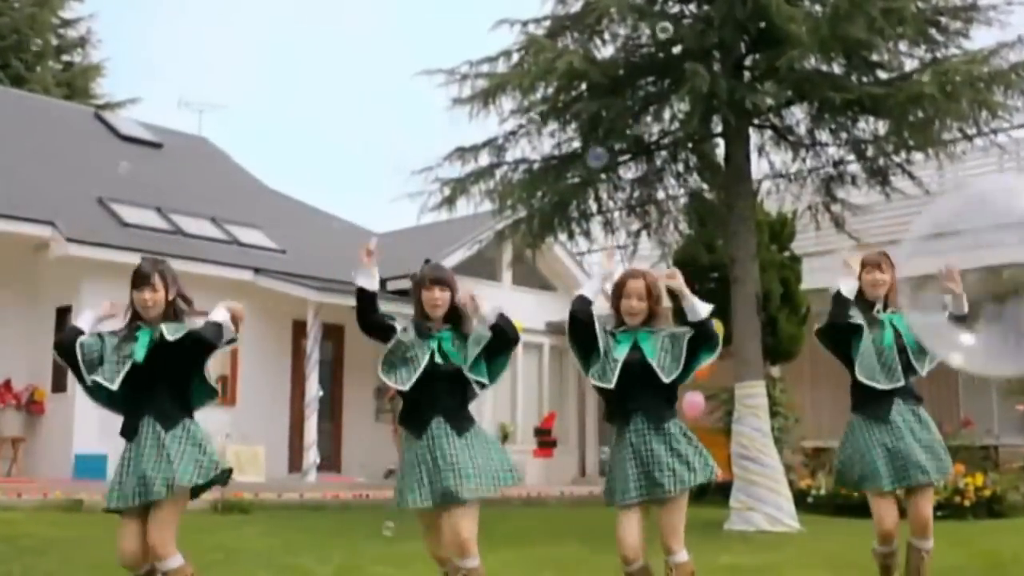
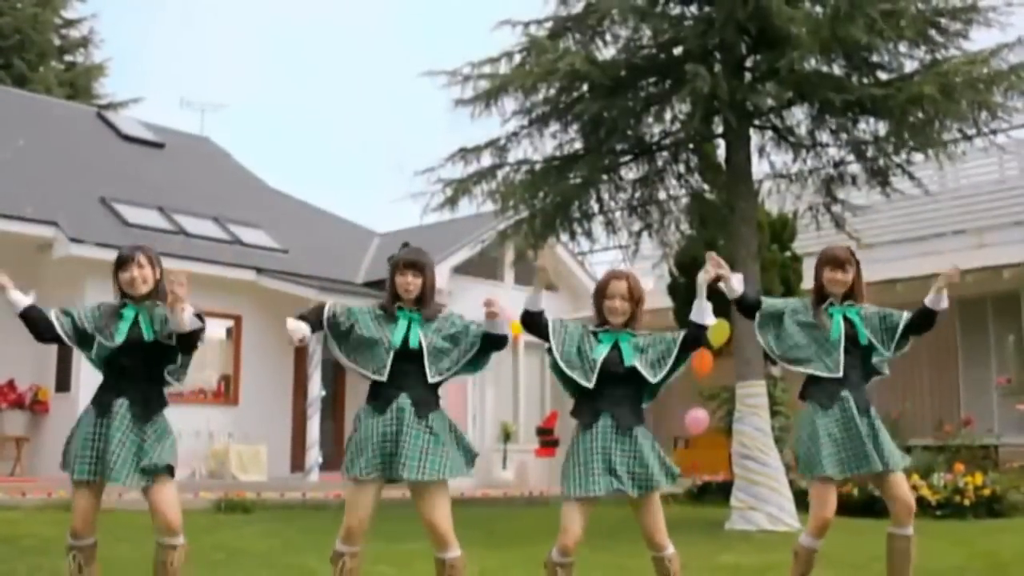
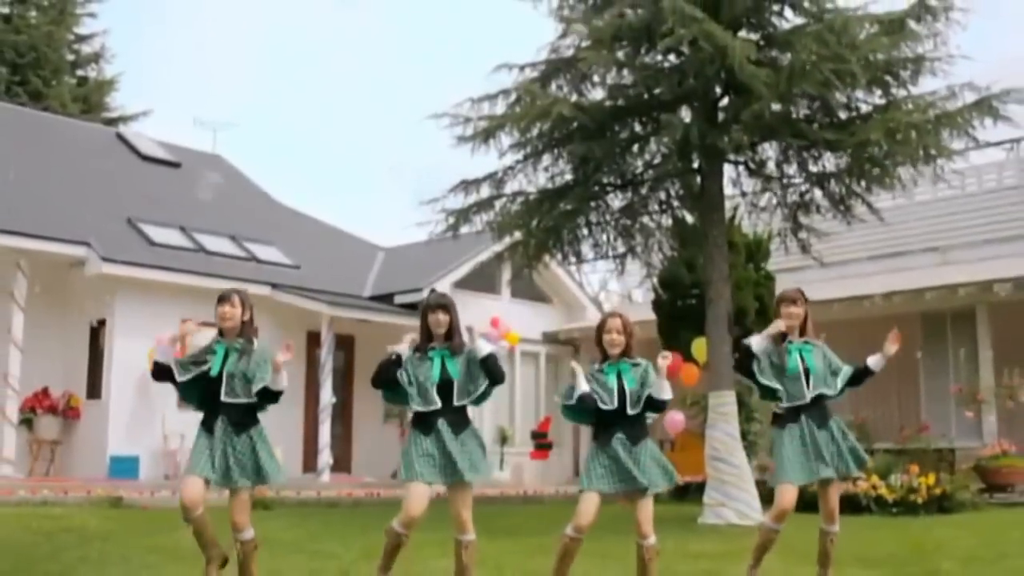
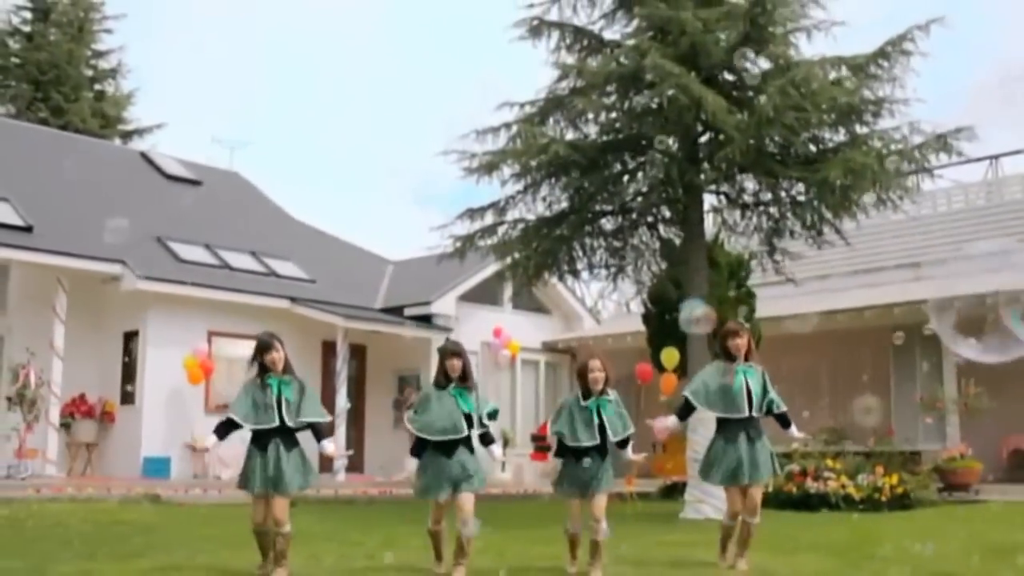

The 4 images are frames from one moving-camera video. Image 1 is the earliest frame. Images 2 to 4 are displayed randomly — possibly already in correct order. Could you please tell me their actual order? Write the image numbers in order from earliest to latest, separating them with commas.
2, 3, 4
